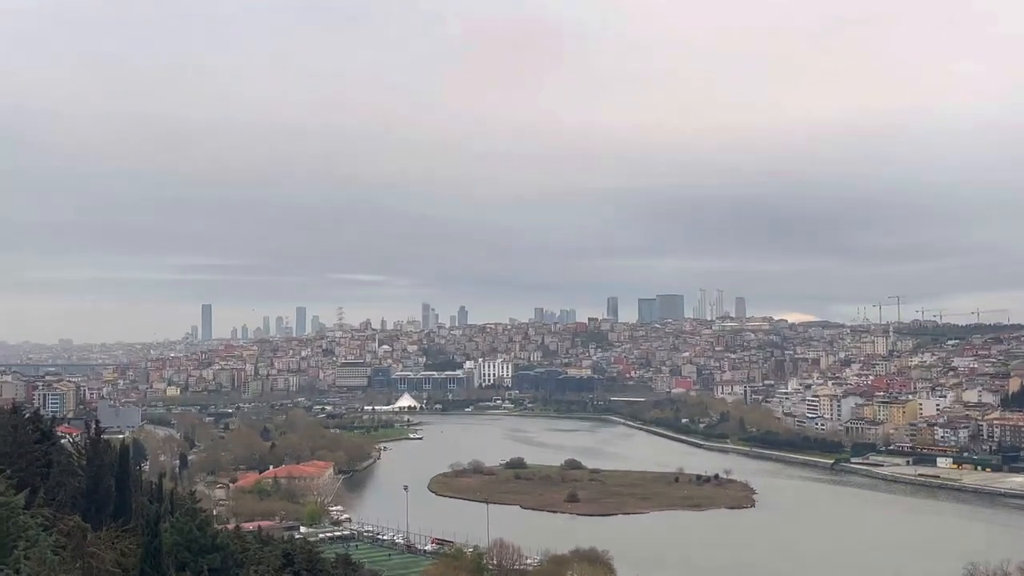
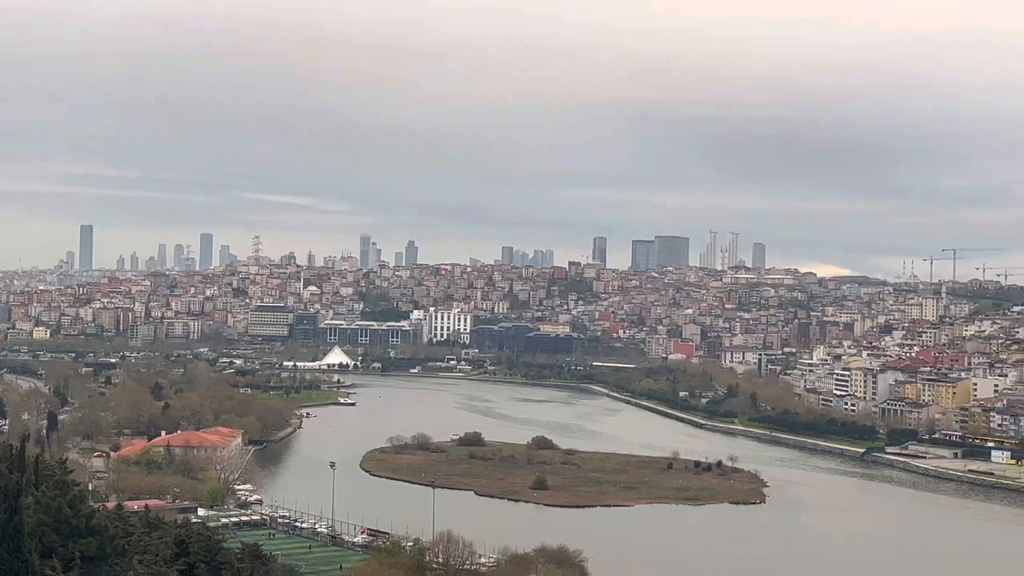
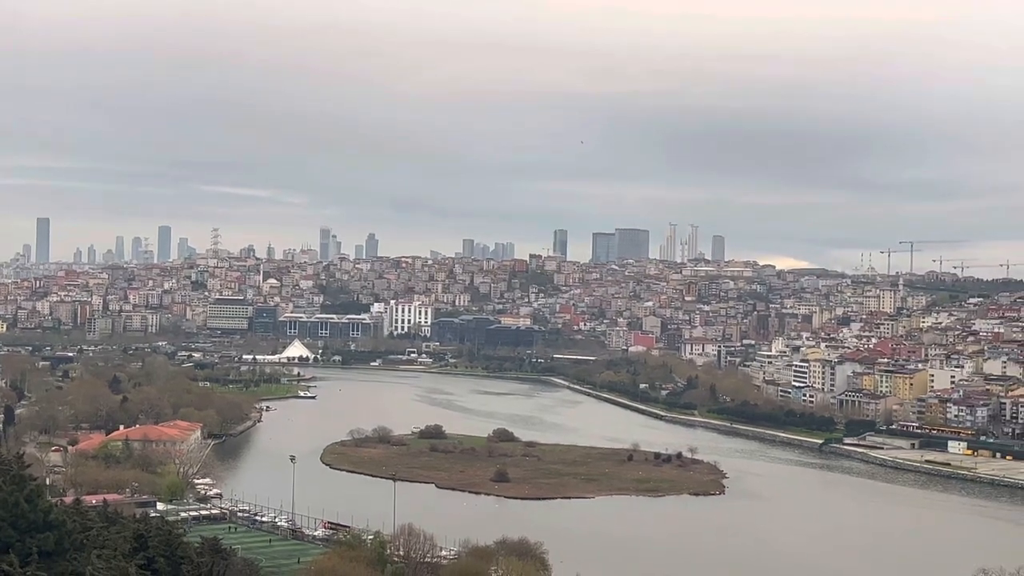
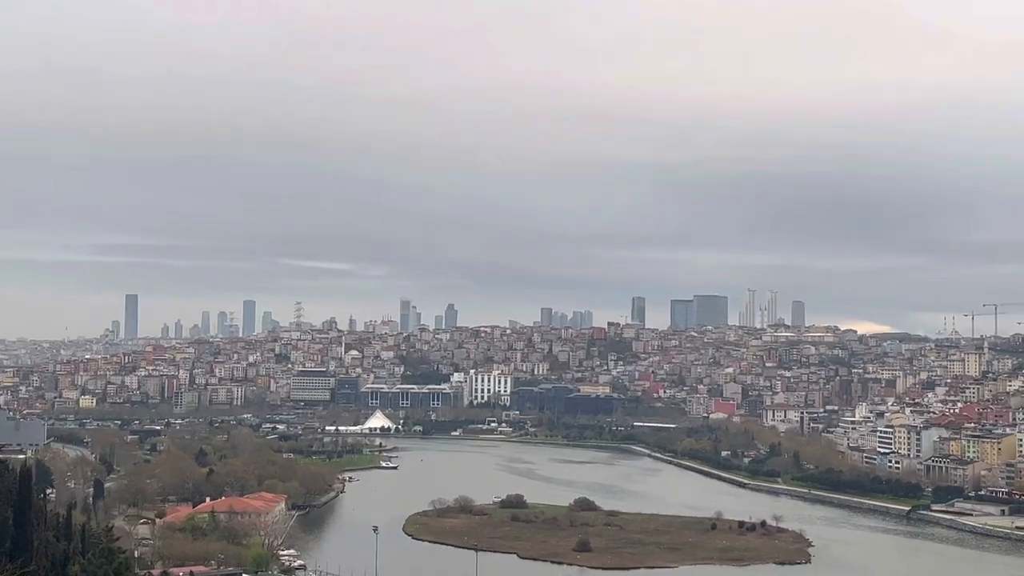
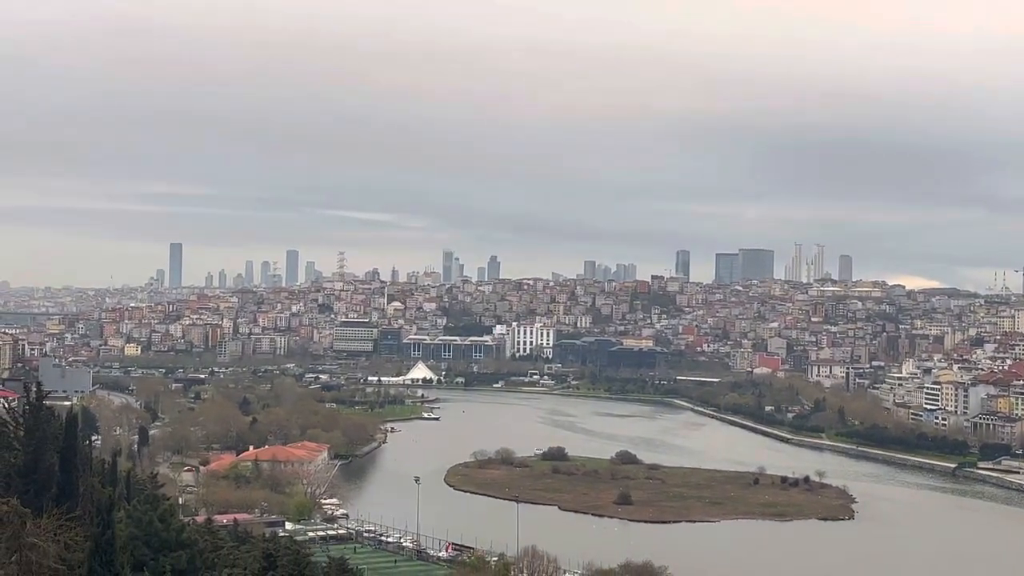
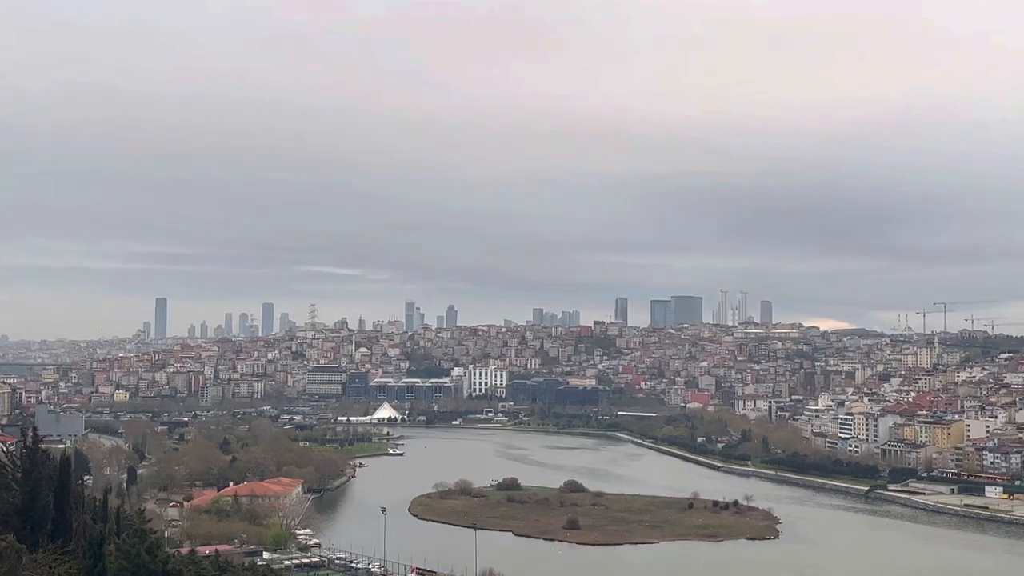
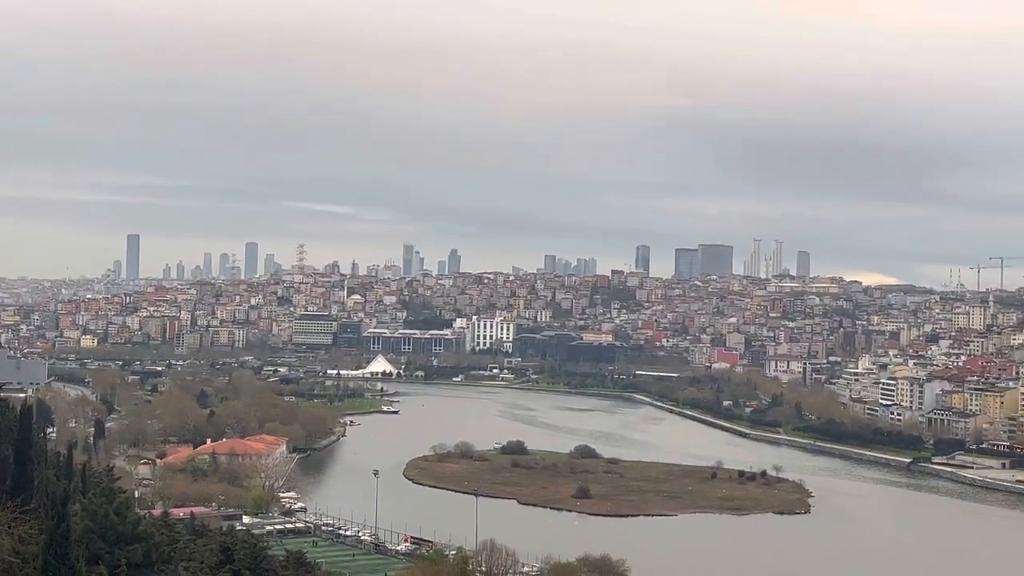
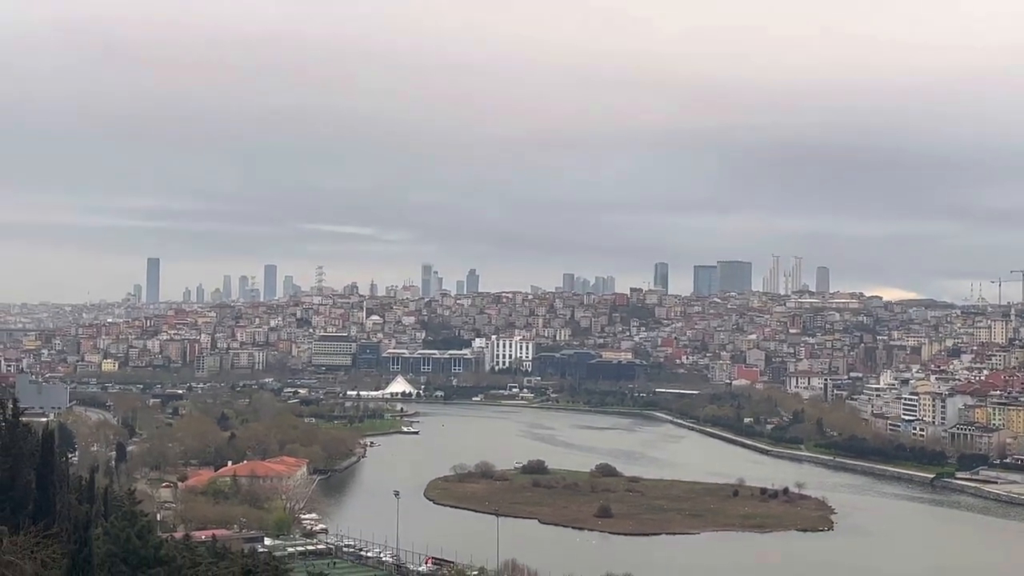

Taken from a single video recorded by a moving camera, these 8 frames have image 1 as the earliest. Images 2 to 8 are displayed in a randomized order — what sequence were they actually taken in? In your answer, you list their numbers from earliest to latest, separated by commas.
6, 4, 8, 5, 7, 2, 3
